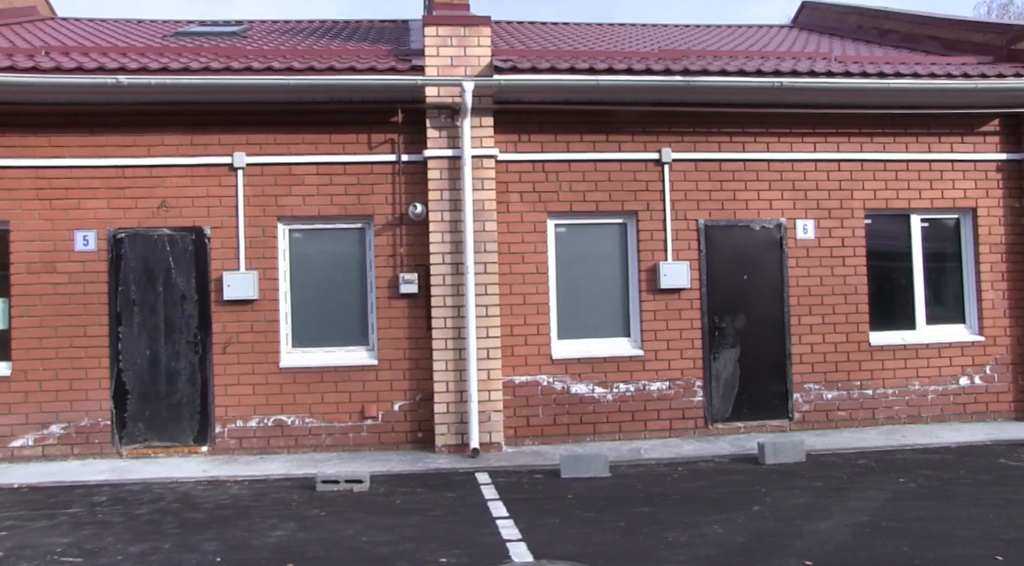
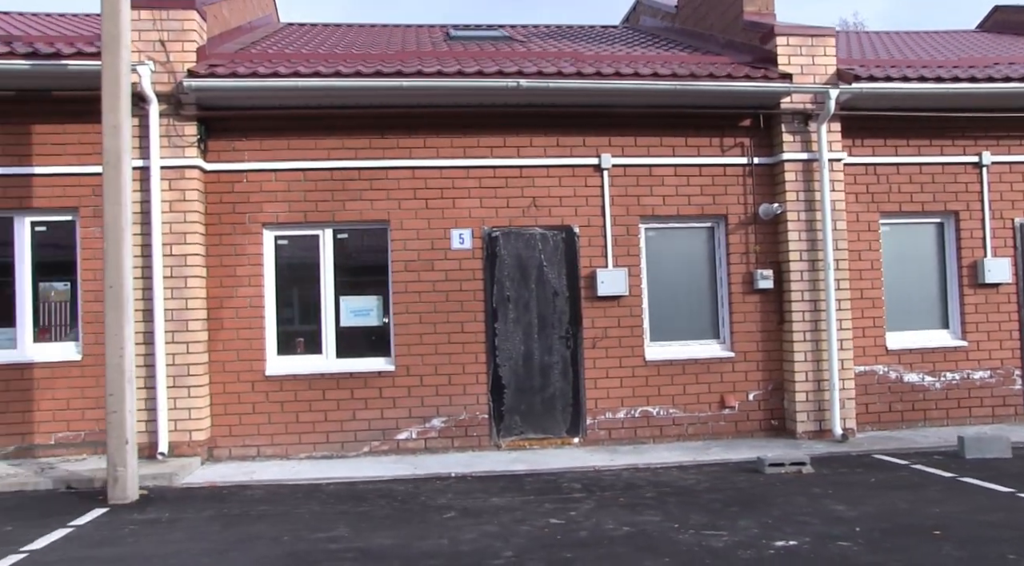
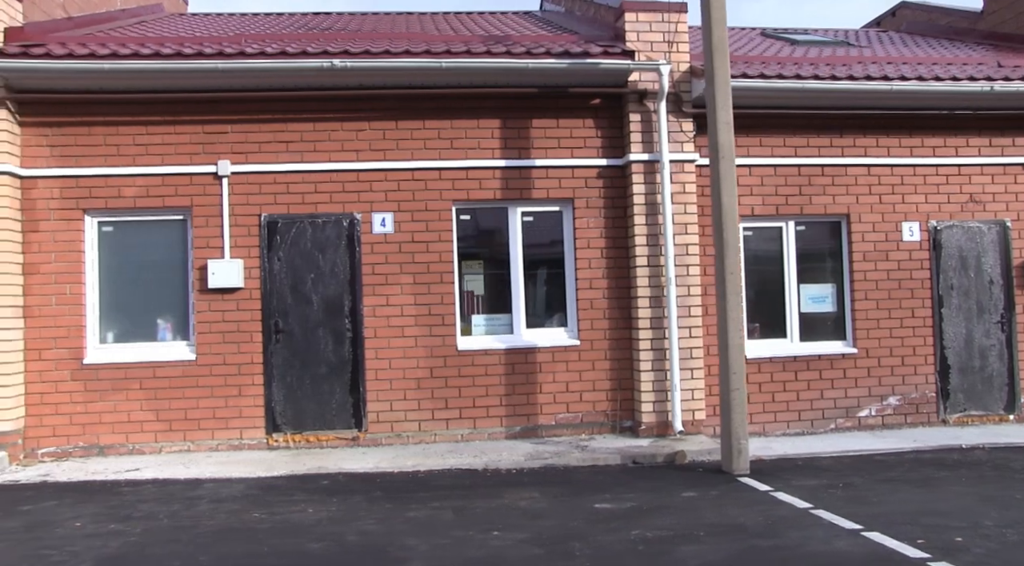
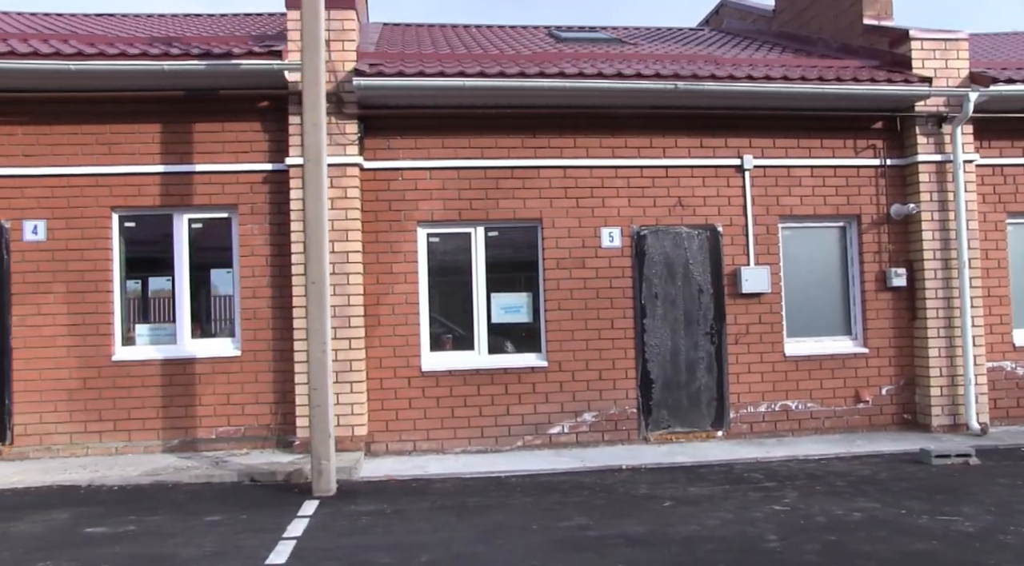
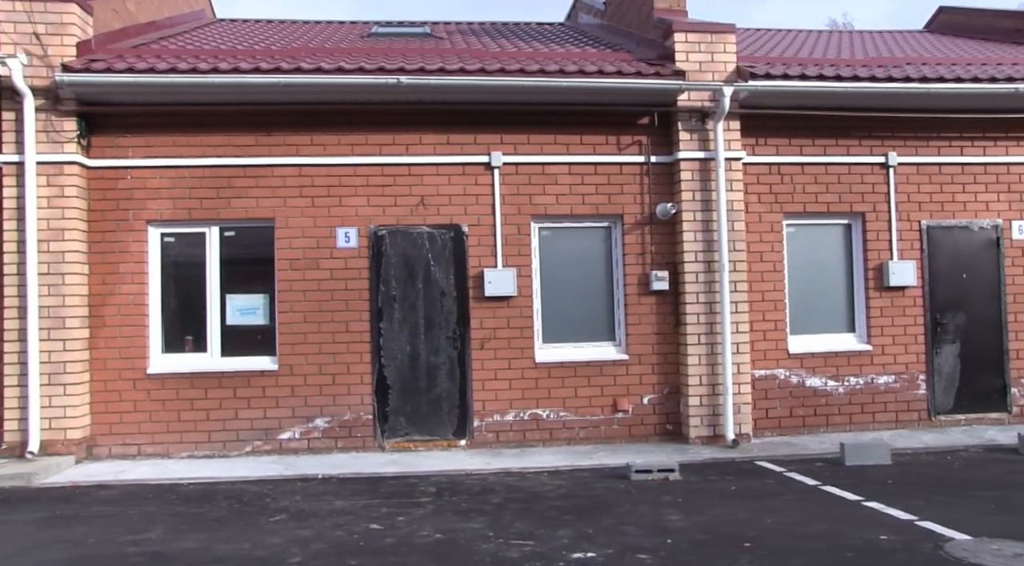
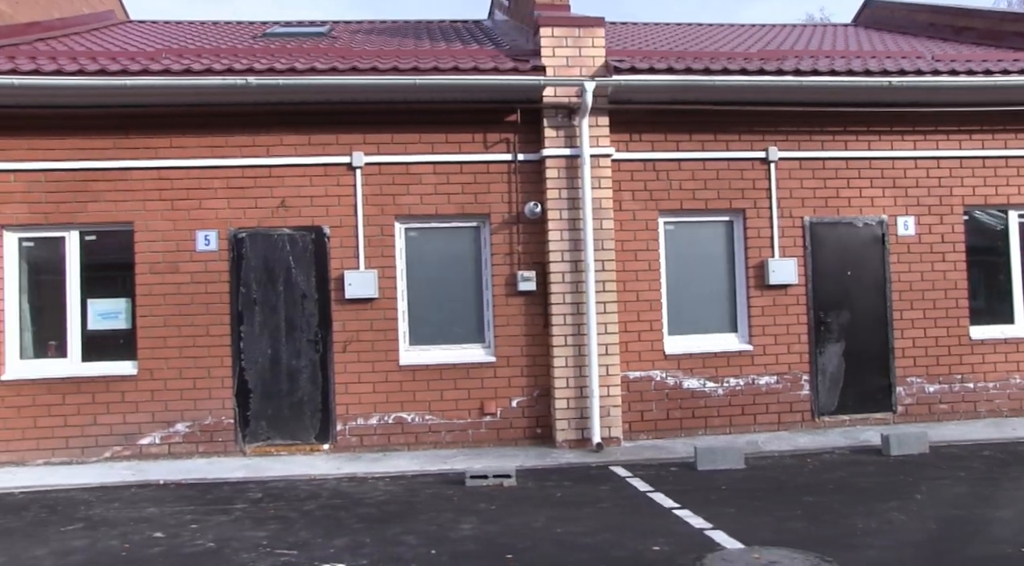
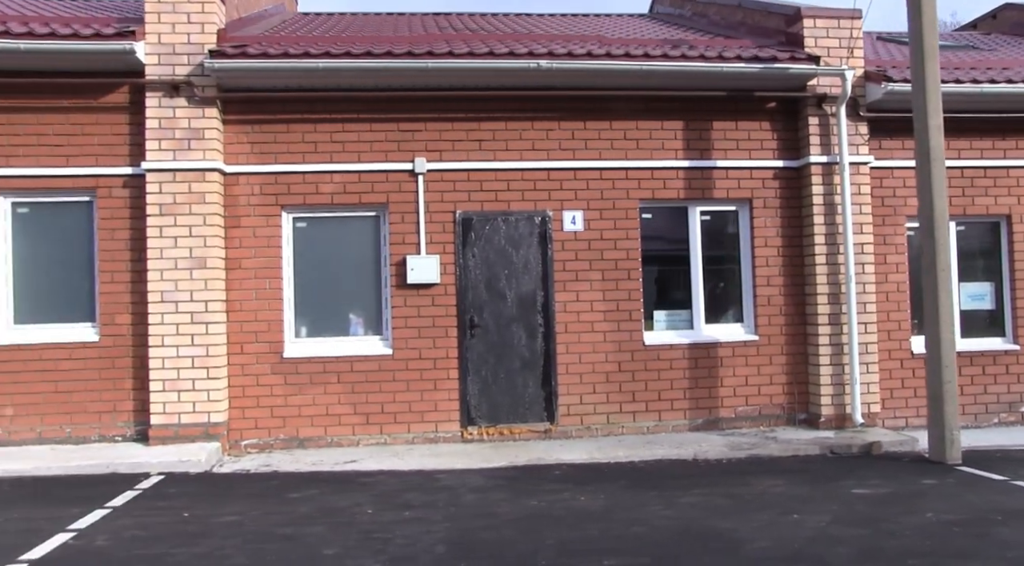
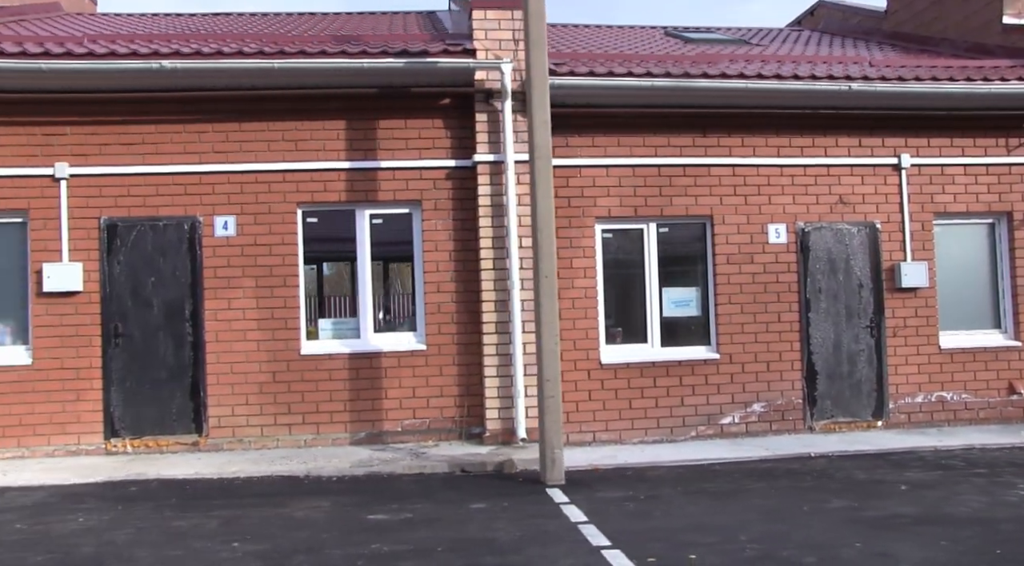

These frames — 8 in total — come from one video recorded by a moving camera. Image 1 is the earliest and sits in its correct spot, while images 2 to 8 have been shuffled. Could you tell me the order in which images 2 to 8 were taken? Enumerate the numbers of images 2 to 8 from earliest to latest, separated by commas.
6, 5, 2, 4, 8, 3, 7
